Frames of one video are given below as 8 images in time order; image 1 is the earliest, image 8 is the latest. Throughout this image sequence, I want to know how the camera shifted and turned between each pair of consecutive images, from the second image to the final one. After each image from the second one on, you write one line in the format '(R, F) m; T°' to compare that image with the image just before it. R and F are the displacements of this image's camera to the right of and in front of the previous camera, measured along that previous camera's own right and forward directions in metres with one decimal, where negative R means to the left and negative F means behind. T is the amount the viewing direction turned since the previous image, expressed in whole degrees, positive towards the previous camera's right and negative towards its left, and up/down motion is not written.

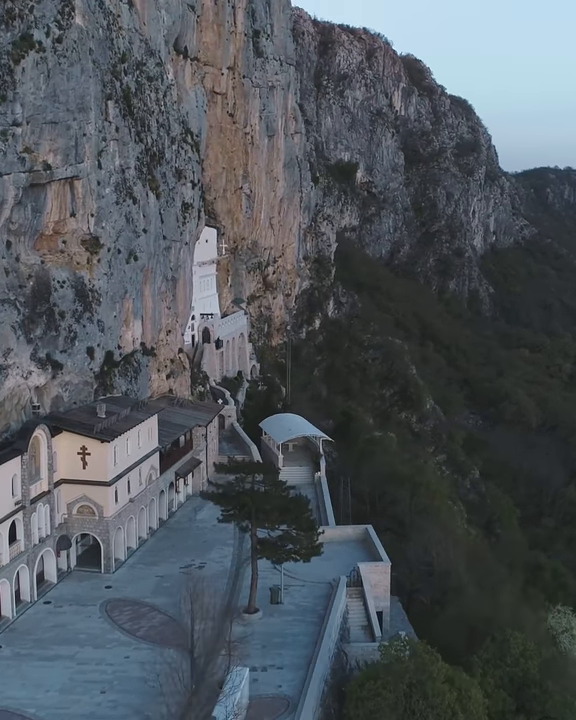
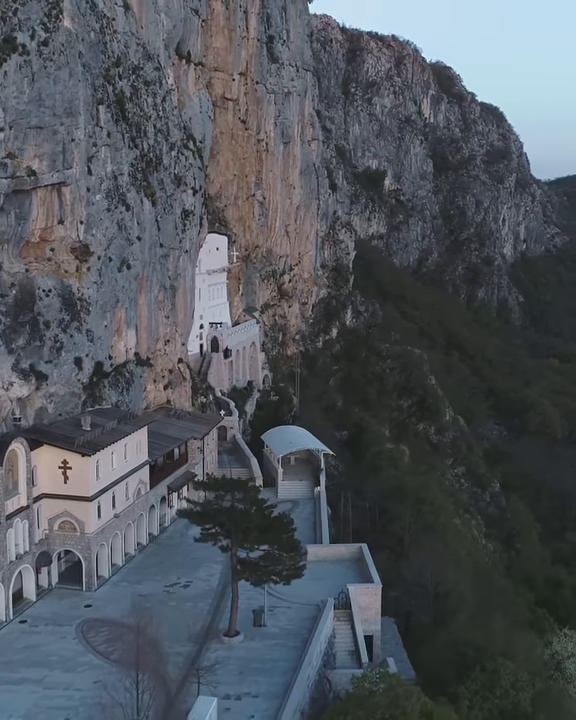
(+1.1, +0.9) m; -2°
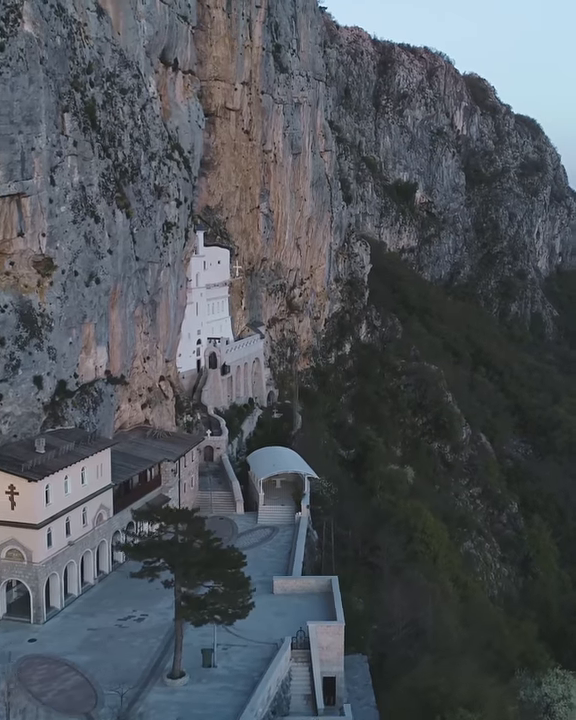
(+1.9, +1.5) m; -2°
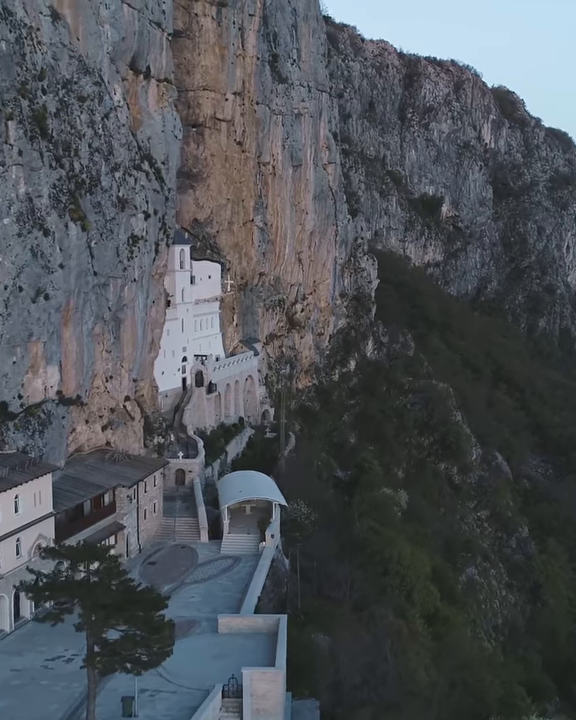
(+2.2, +1.7) m; -2°
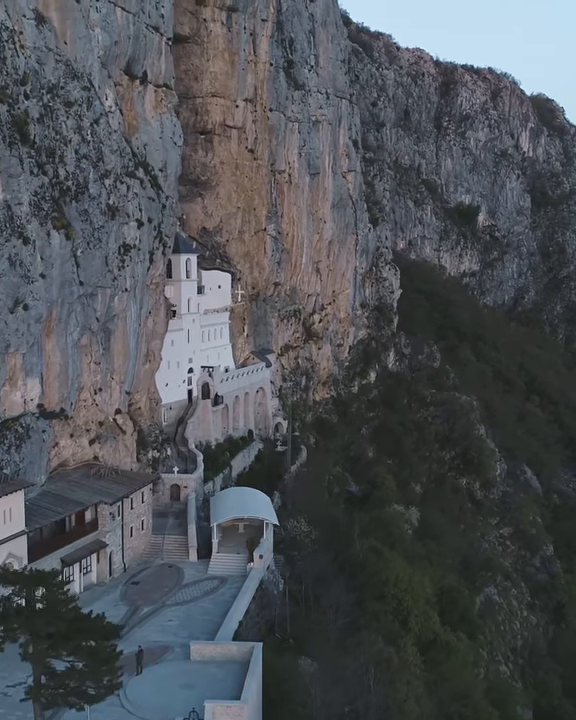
(+1.5, +1.1) m; -3°
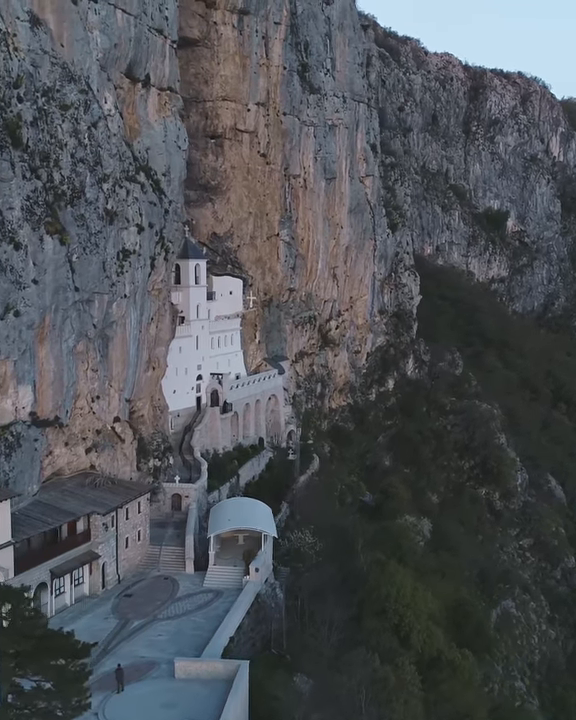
(+1.0, +0.7) m; -2°
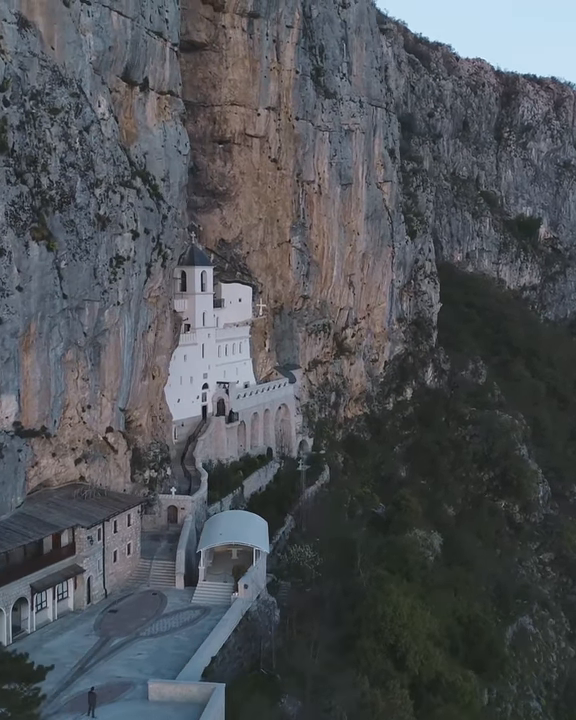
(+1.2, +0.9) m; -2°
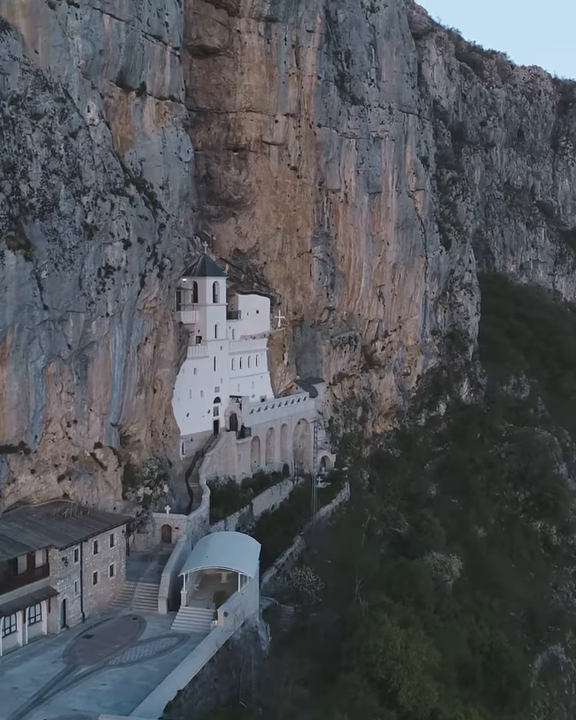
(+2.0, +1.5) m; -4°
